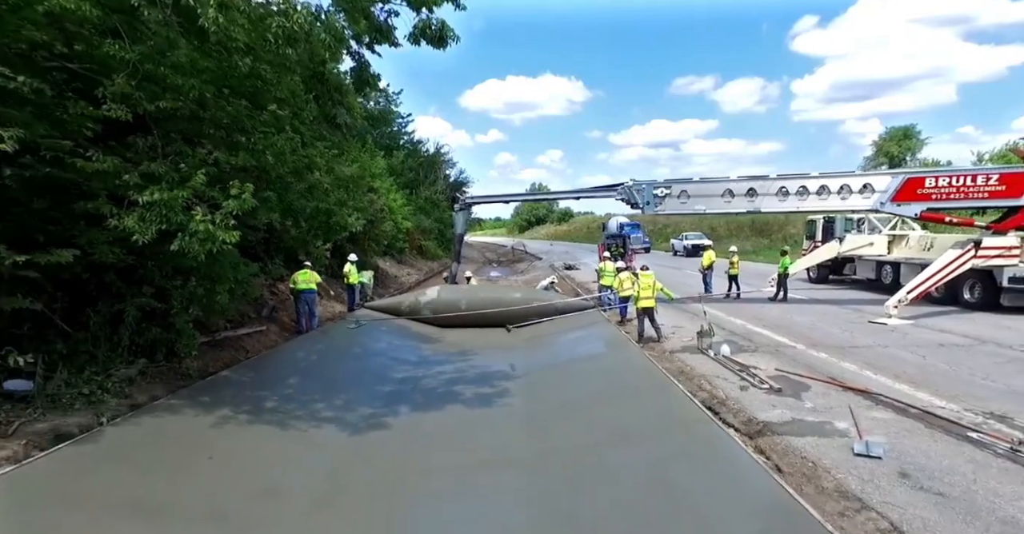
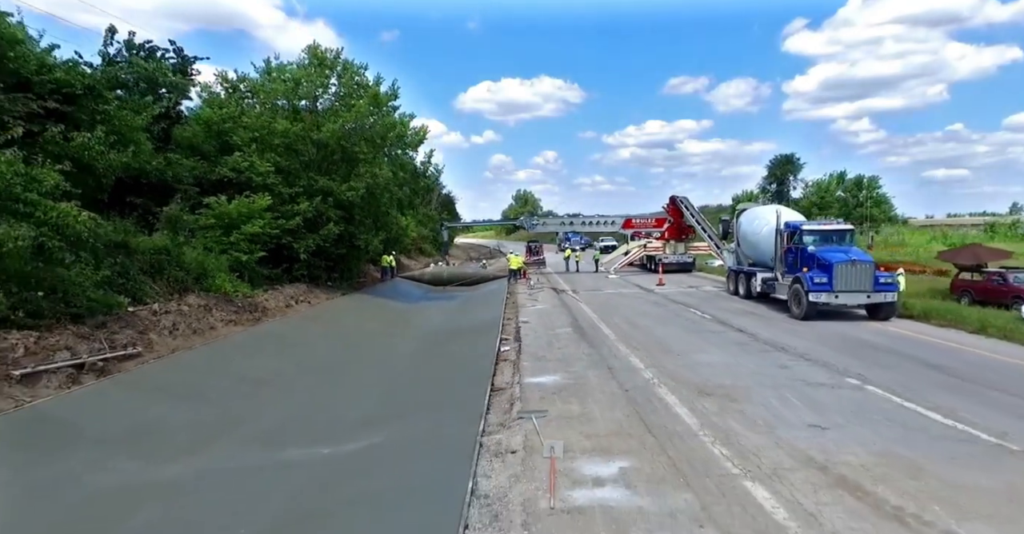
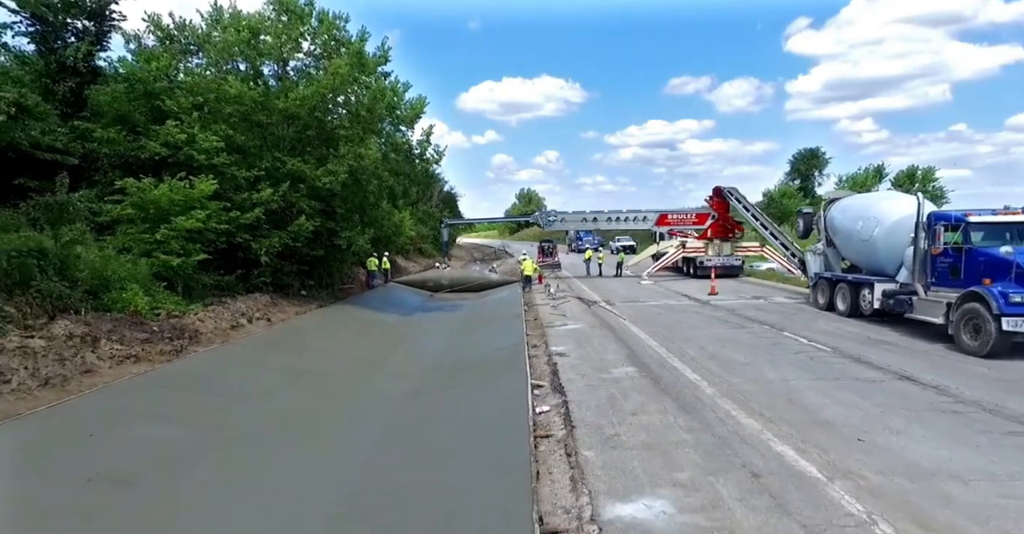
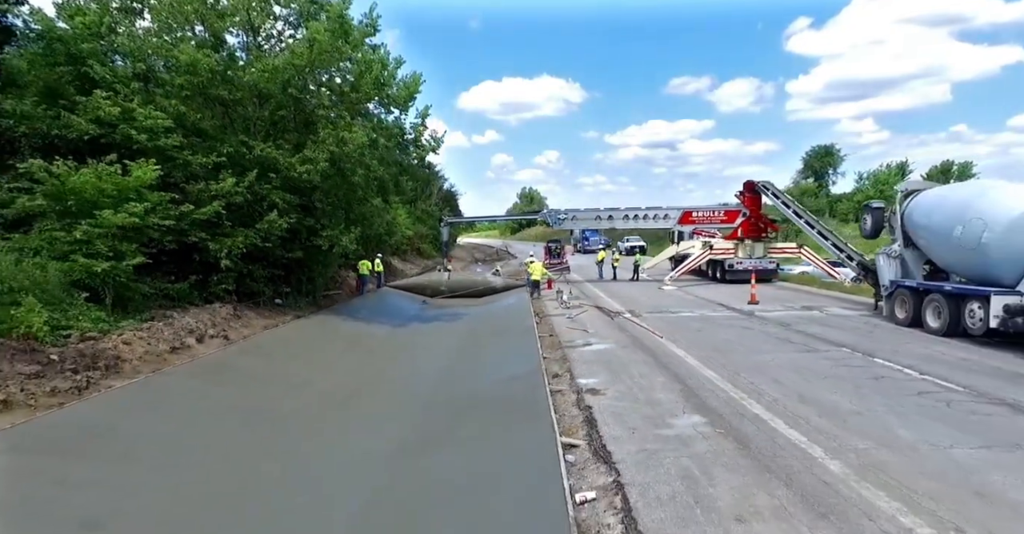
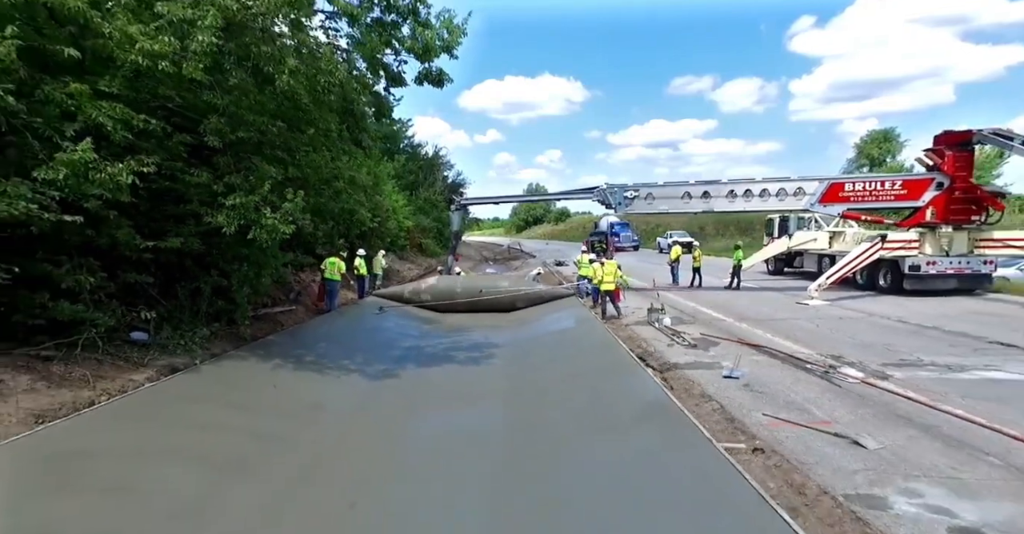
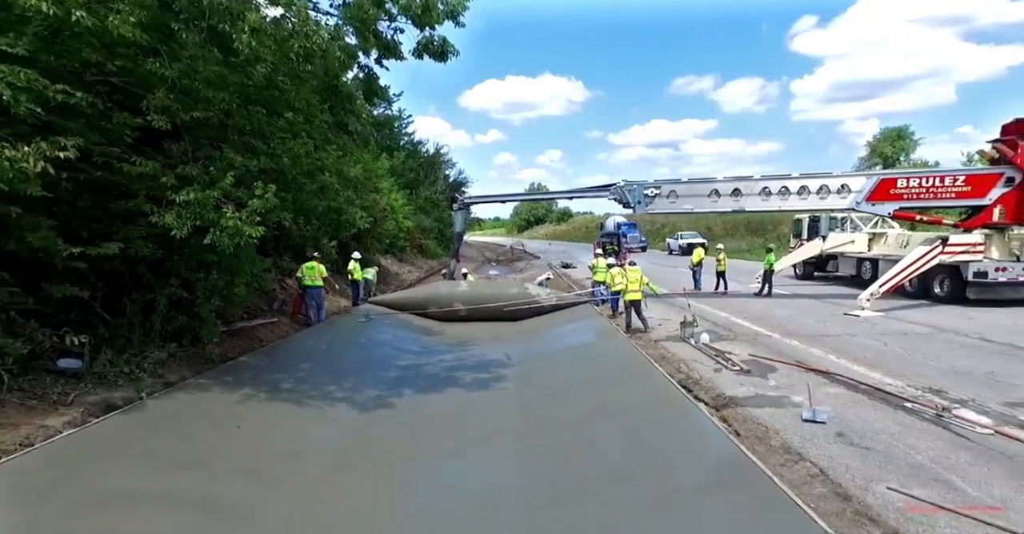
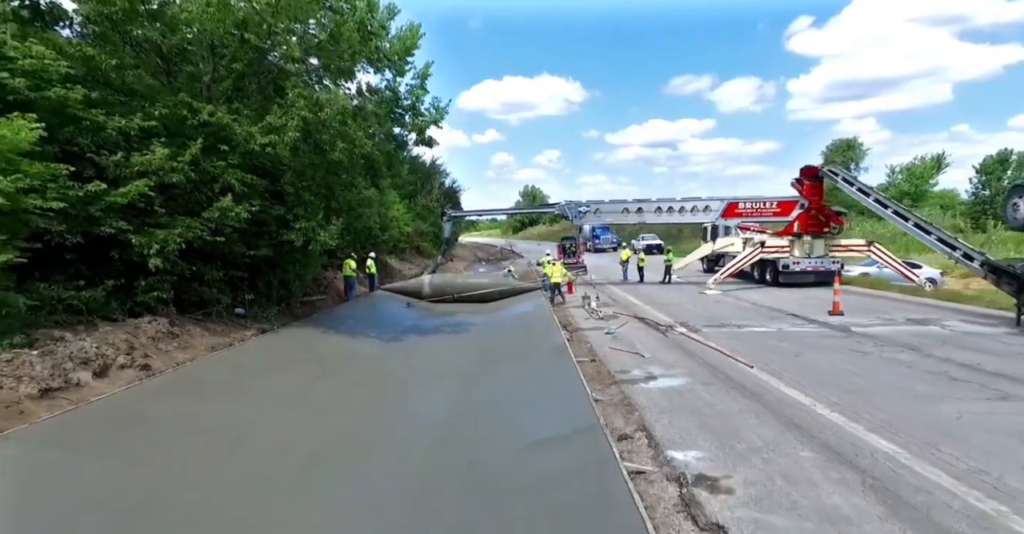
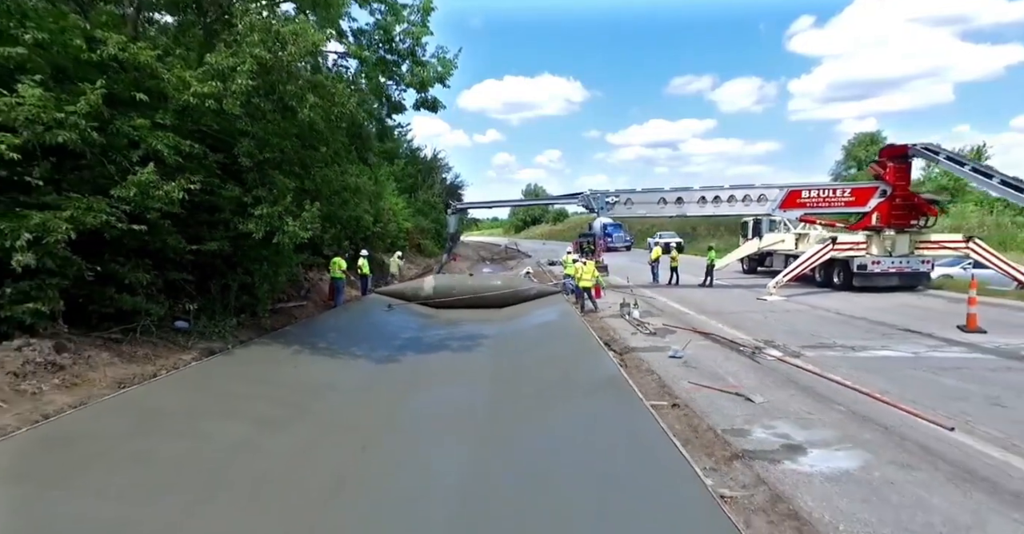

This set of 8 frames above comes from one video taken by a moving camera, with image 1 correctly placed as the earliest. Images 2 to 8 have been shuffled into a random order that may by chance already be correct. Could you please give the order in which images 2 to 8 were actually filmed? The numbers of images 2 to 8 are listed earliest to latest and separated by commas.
6, 5, 8, 7, 4, 3, 2
